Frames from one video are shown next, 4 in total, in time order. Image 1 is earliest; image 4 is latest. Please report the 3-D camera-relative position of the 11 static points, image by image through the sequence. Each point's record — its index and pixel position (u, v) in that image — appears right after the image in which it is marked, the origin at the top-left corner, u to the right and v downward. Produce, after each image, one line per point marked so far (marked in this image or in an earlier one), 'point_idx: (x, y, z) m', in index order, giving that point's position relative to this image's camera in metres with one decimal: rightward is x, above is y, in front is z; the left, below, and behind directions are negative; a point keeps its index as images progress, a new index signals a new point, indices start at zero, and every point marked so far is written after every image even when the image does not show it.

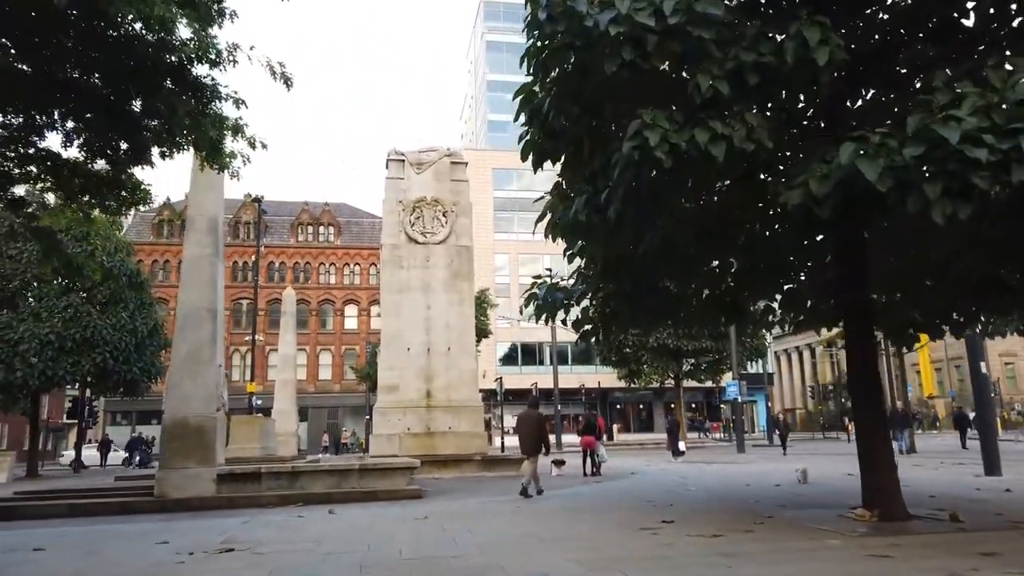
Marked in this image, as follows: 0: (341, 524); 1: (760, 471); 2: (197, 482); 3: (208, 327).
0: (-2.1, -3.0, +9.5) m
1: (+6.0, -4.4, +18.3) m
2: (-5.1, -3.1, +12.0) m
3: (-5.1, -0.6, +12.6) m
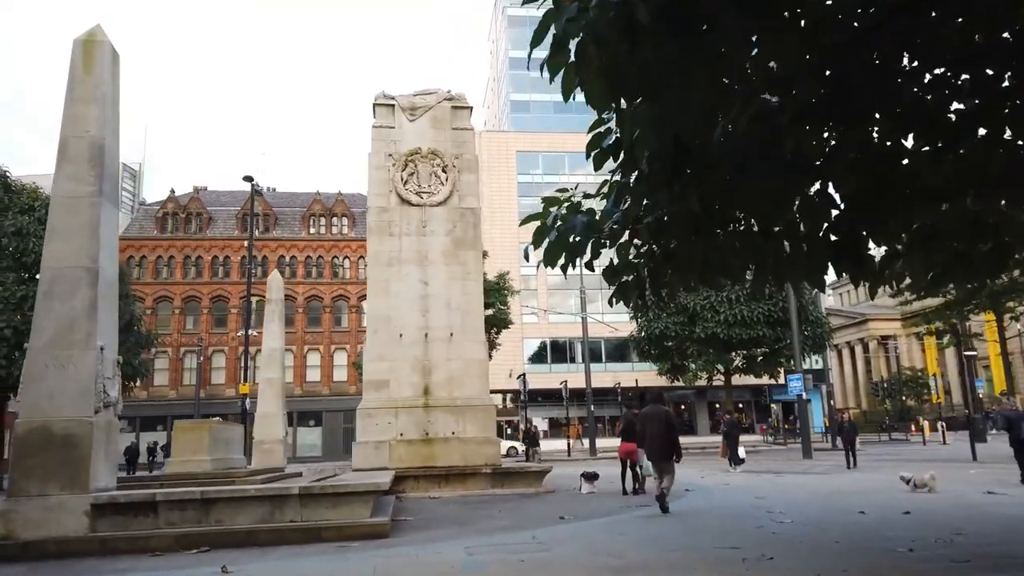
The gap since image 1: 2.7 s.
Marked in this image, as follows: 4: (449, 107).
0: (-2.2, -2.3, +5.6) m
1: (+6.3, -3.7, +14.1) m
2: (-5.0, -2.5, +8.3) m
3: (-5.0, -0.1, +8.9) m
4: (-1.4, +4.1, +17.0) m
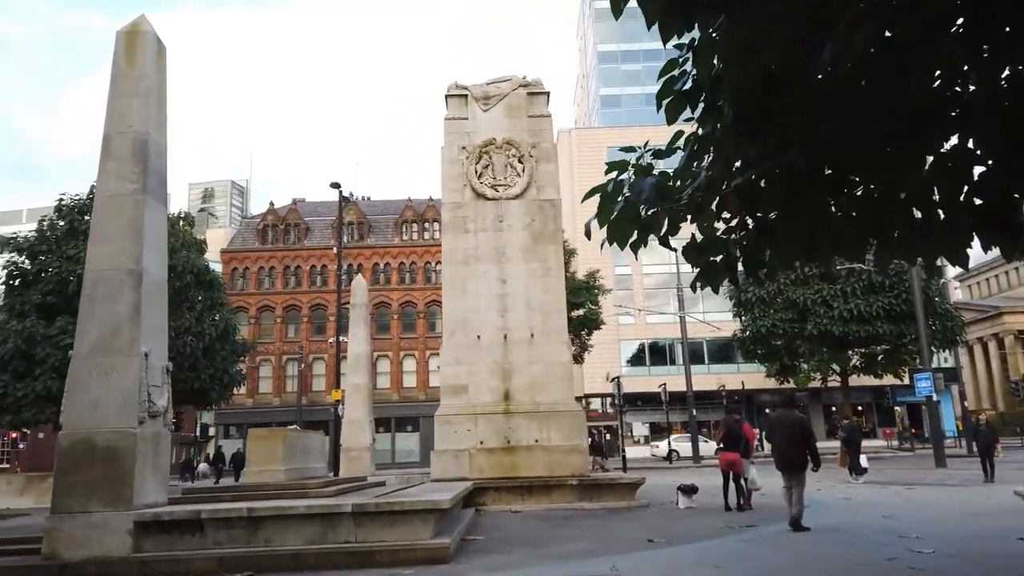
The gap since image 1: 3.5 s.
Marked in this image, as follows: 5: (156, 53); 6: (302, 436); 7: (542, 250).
0: (-1.8, -2.2, +4.7) m
1: (+7.8, -3.4, +12.0) m
2: (-4.2, -2.5, +7.8) m
3: (-4.3, -0.1, +8.4) m
4: (+0.3, +4.1, +16.0) m
5: (-4.3, +2.9, +9.2) m
6: (-4.1, -2.9, +14.6) m
7: (+0.6, +0.7, +15.1) m
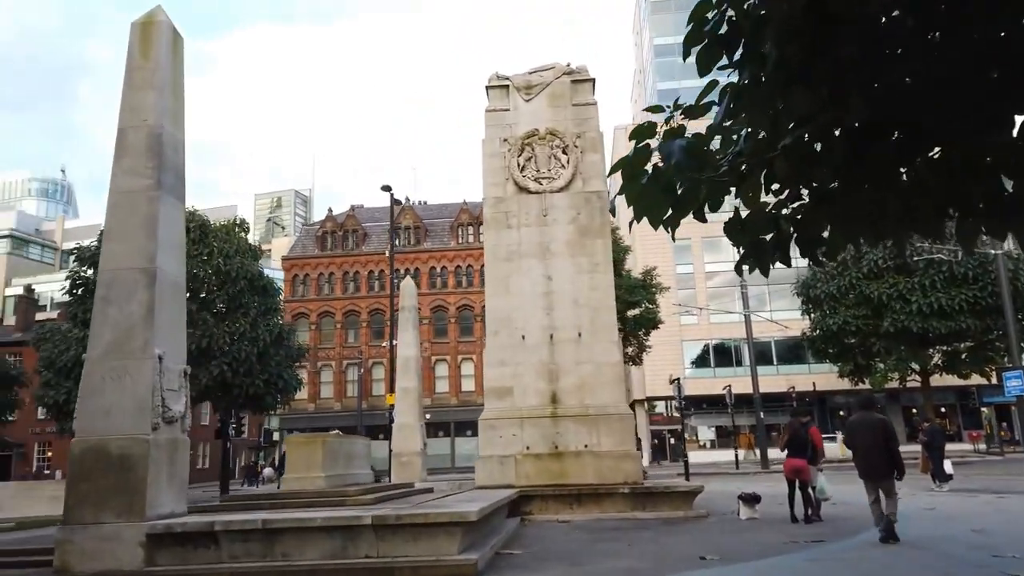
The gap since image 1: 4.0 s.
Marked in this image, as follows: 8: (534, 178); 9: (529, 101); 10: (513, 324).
0: (-1.8, -2.2, +4.2) m
1: (+8.4, -3.2, +10.6) m
2: (-3.9, -2.5, +7.4) m
3: (-4.0, -0.1, +8.0) m
4: (+1.2, +4.2, +15.2) m
5: (-4.0, +2.8, +8.8) m
6: (-3.2, -2.9, +14.1) m
7: (+1.5, +0.8, +14.3) m
8: (+0.4, +2.1, +14.7) m
9: (+0.3, +3.8, +15.2) m
10: (0.0, -0.7, +14.3) m
